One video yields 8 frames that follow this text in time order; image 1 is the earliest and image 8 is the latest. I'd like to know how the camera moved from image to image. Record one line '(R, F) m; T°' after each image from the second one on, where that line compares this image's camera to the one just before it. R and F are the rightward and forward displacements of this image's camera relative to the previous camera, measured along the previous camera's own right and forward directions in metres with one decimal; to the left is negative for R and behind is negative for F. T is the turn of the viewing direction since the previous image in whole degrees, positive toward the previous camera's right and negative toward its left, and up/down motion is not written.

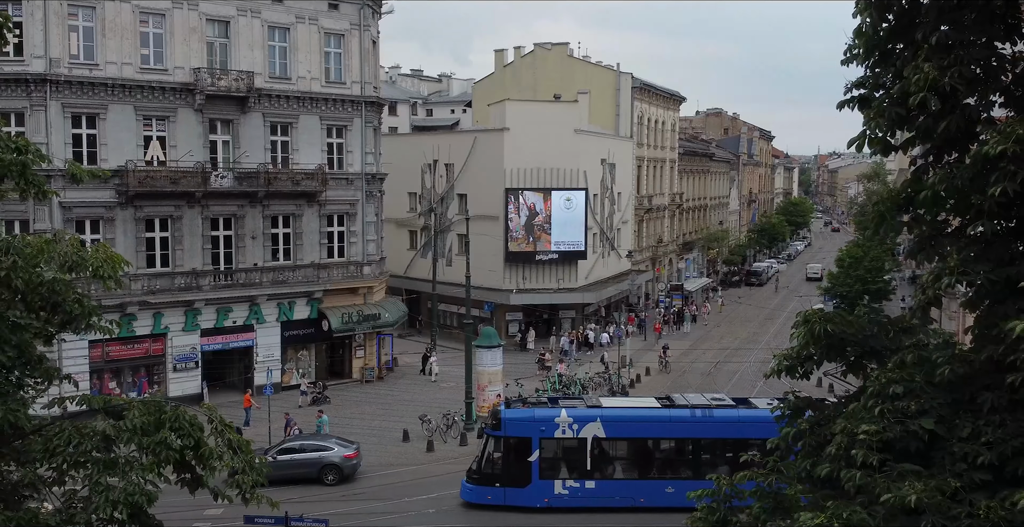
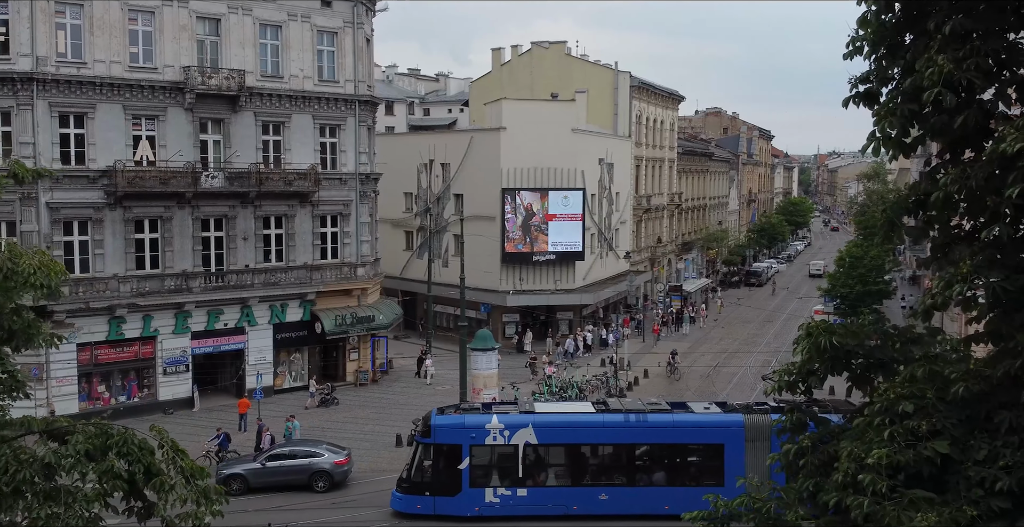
(+0.2, +0.6) m; 0°
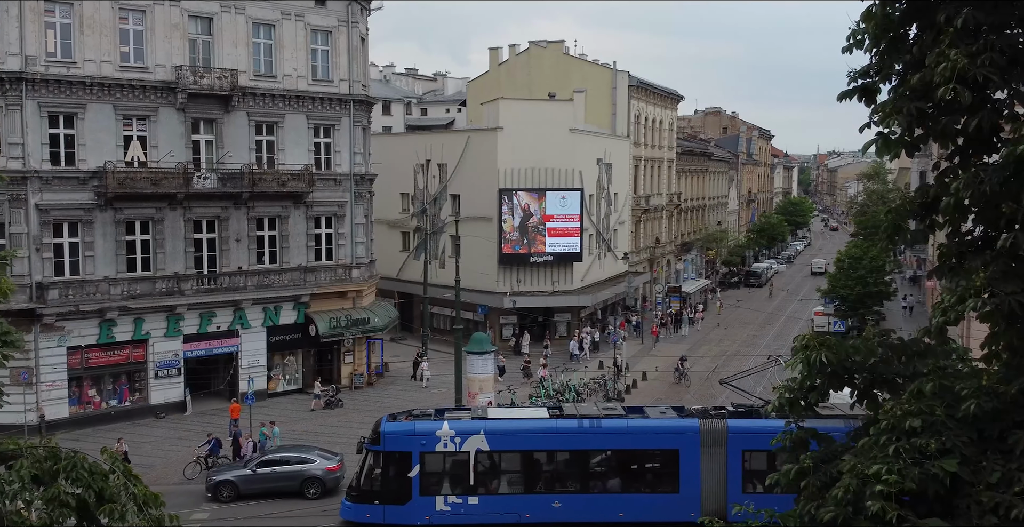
(+0.1, +0.5) m; 0°
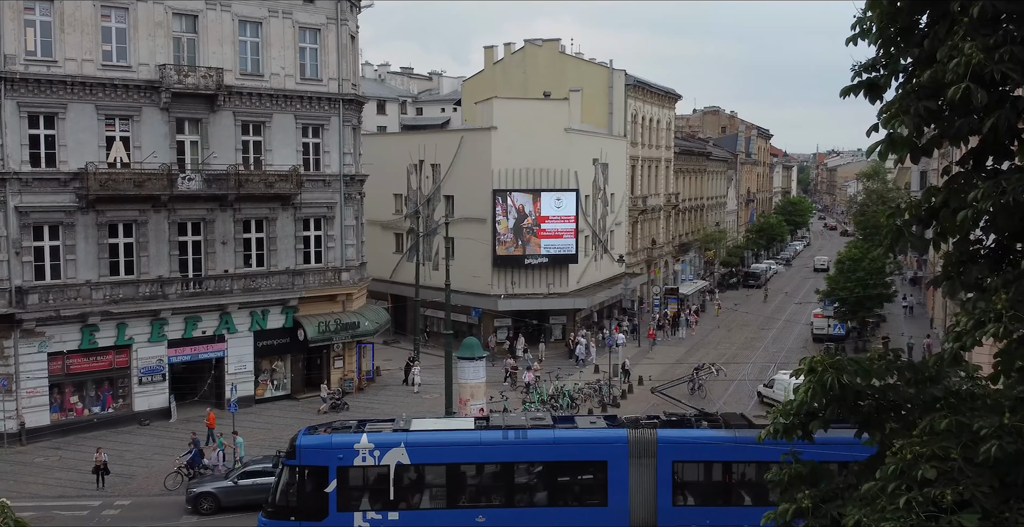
(+0.3, +0.8) m; 0°
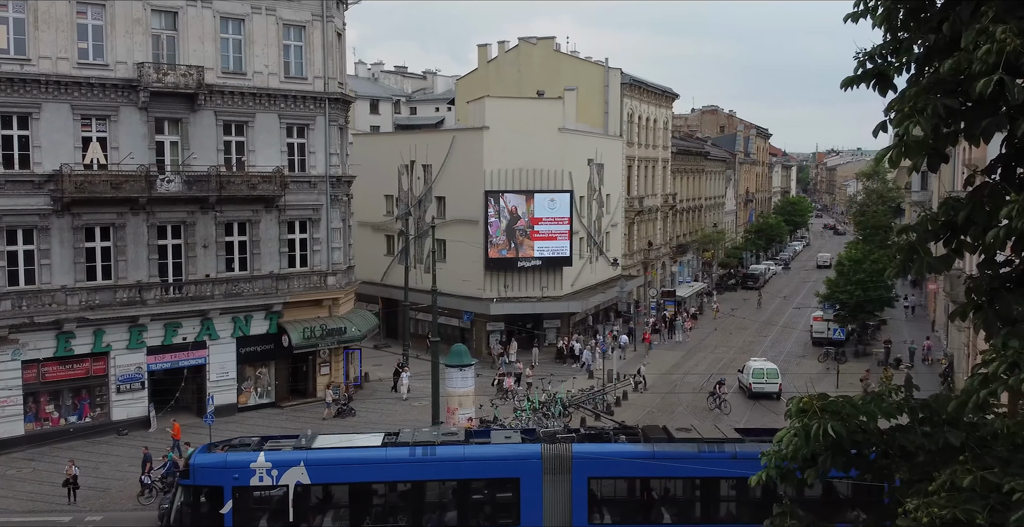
(+0.4, +1.0) m; 0°
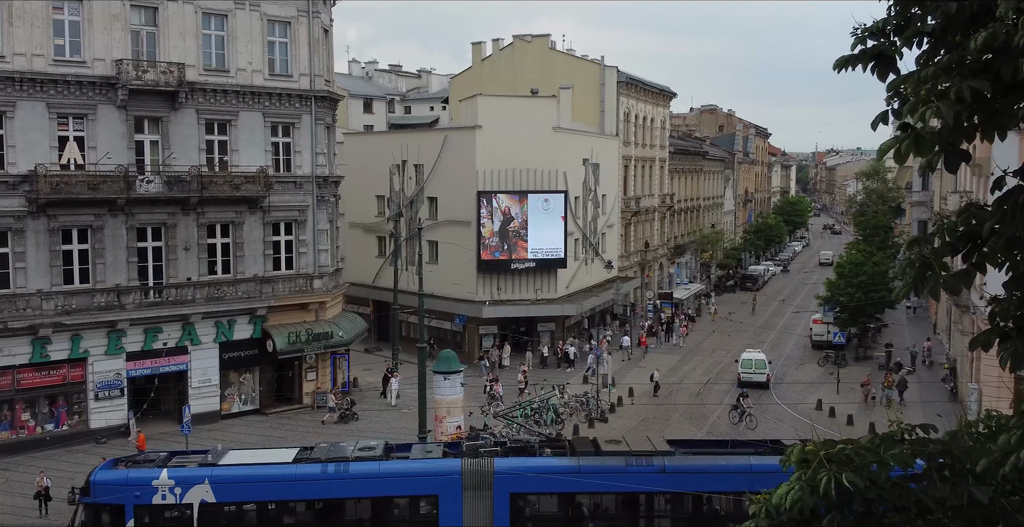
(+0.3, +1.0) m; 0°
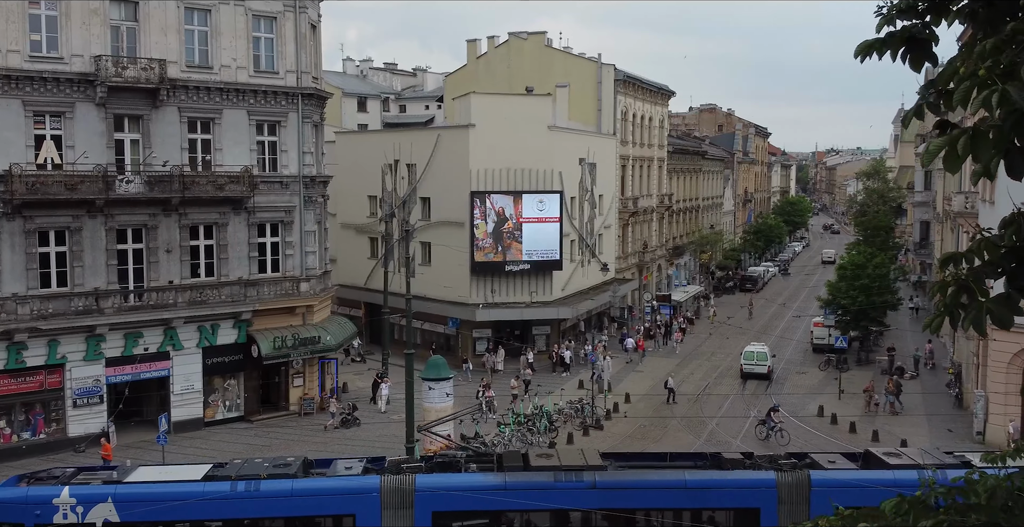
(+0.3, +1.0) m; 0°
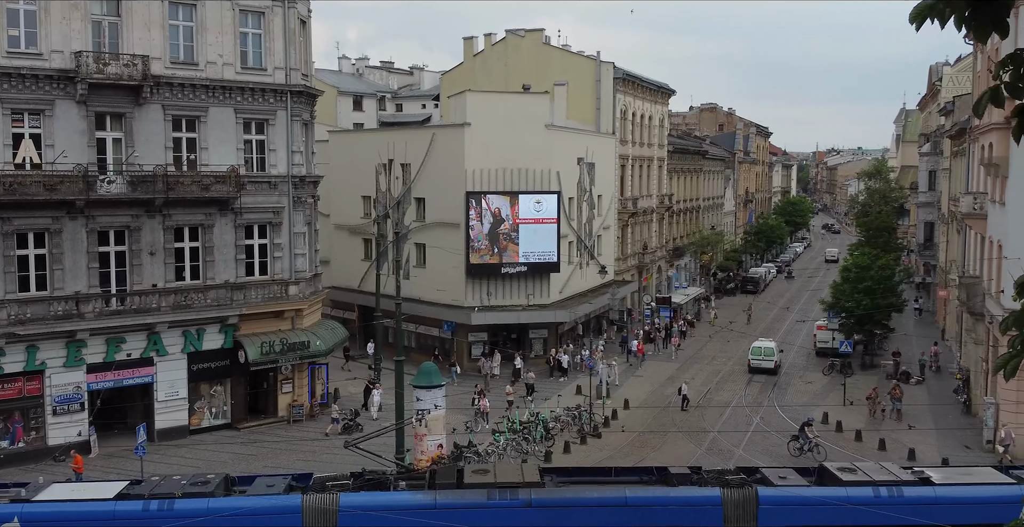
(+0.2, +1.0) m; 0°
